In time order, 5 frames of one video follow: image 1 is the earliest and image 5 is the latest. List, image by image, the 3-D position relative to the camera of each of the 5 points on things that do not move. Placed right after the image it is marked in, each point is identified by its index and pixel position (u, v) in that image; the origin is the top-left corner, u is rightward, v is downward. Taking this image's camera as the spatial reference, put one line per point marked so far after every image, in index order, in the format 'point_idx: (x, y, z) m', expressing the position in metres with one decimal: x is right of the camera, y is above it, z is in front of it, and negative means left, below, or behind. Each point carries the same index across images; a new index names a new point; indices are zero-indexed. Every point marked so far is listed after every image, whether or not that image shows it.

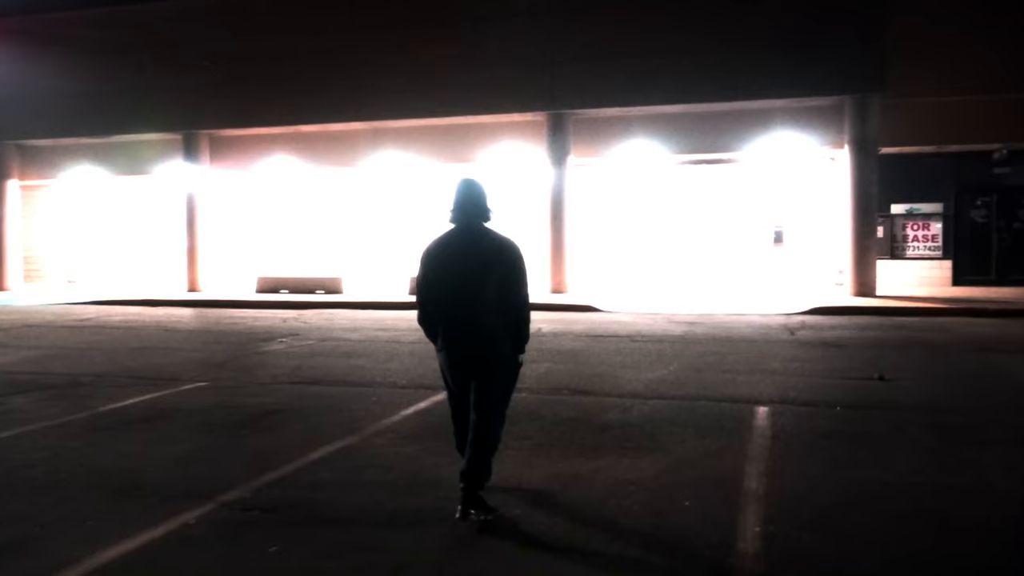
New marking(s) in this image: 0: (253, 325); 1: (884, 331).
0: (-5.0, -0.7, +16.9) m
1: (+6.2, -0.7, +14.6) m
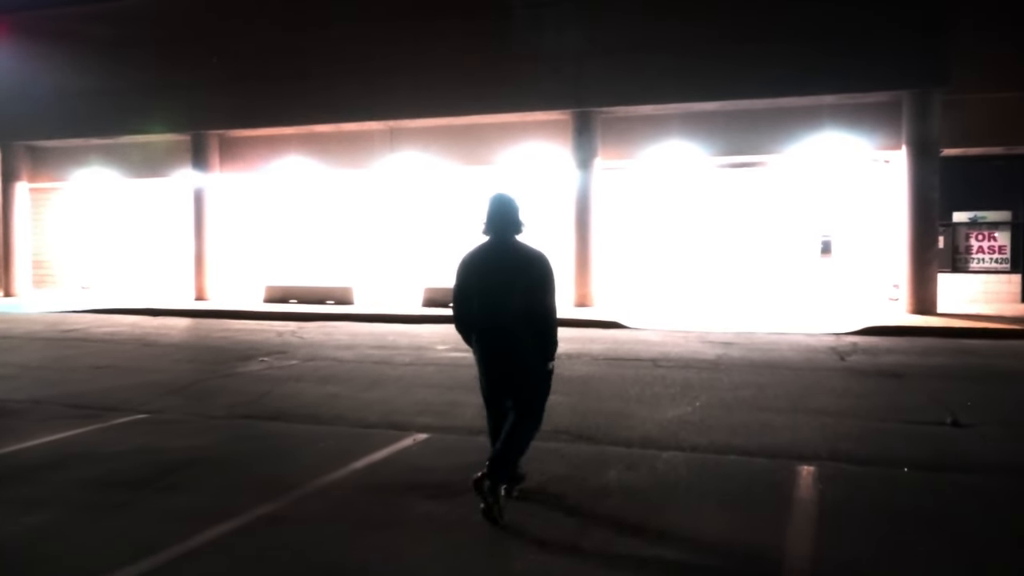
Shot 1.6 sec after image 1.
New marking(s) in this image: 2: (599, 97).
0: (-4.7, -0.9, +15.6) m
1: (+6.3, -1.0, +12.7) m
2: (+2.0, +4.3, +19.8) m
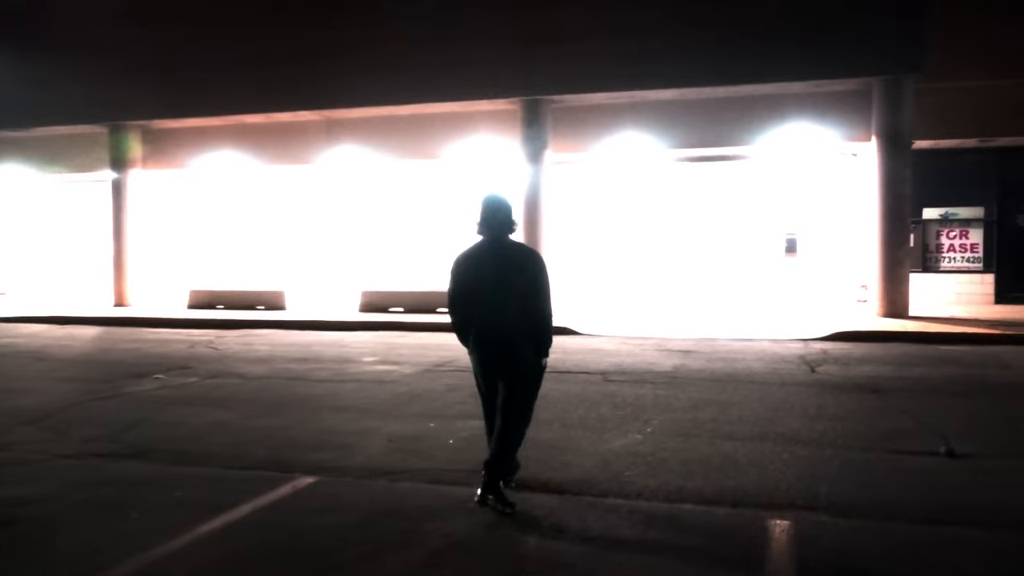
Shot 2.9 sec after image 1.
0: (-5.7, -1.0, +13.9) m
1: (+5.5, -1.0, +11.5) m
2: (+0.8, +4.2, +18.5) m
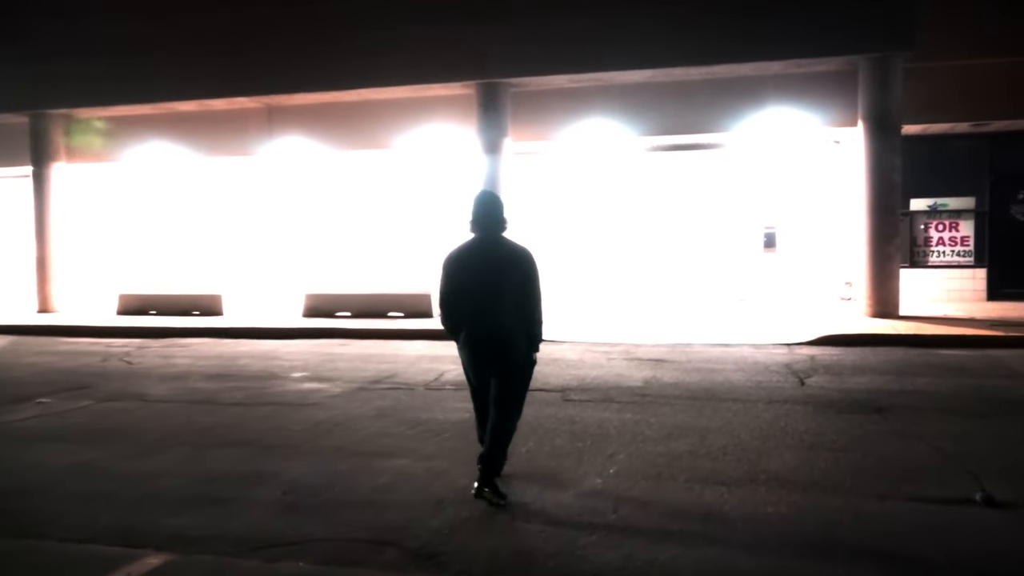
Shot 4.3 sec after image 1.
0: (-6.3, -1.1, +12.3) m
1: (+4.9, -1.0, +10.2) m
2: (0.0, +4.2, +17.0) m
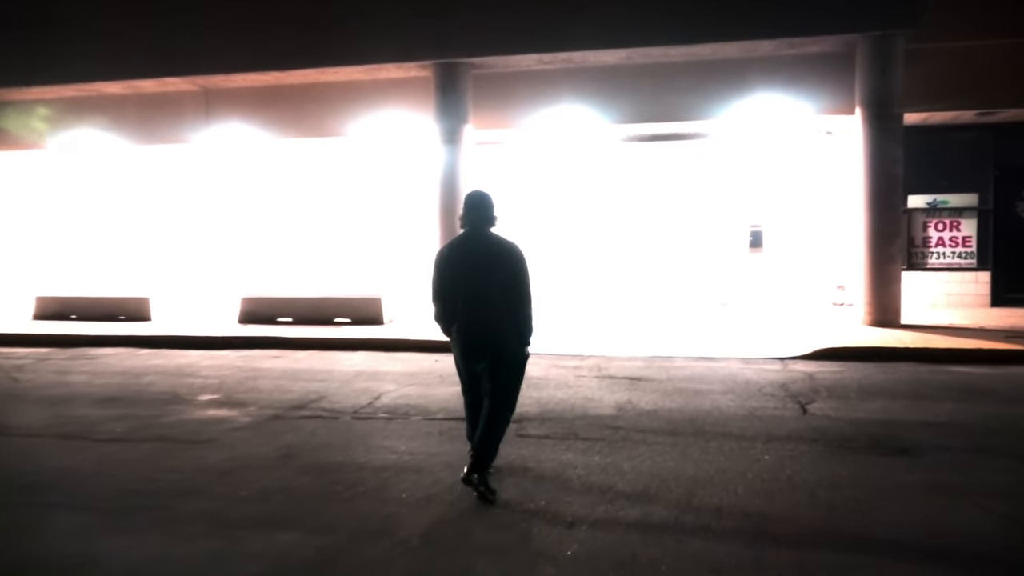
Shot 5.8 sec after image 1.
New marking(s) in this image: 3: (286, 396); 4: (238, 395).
0: (-6.9, -1.1, +10.4) m
1: (+4.4, -1.1, +8.7) m
2: (-0.7, +4.2, +15.3) m
3: (-2.3, -1.1, +9.2) m
4: (-2.9, -1.1, +9.3) m
